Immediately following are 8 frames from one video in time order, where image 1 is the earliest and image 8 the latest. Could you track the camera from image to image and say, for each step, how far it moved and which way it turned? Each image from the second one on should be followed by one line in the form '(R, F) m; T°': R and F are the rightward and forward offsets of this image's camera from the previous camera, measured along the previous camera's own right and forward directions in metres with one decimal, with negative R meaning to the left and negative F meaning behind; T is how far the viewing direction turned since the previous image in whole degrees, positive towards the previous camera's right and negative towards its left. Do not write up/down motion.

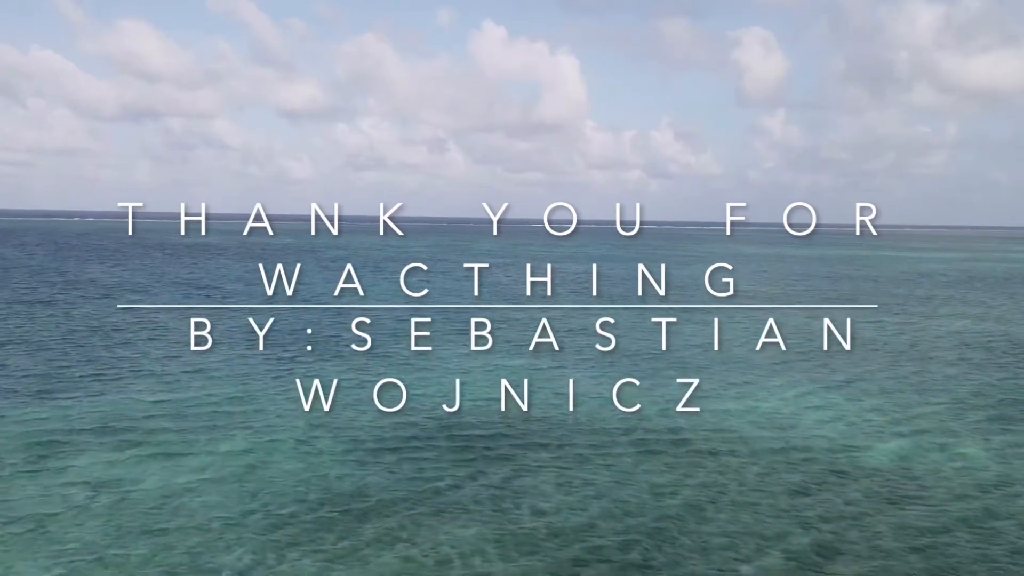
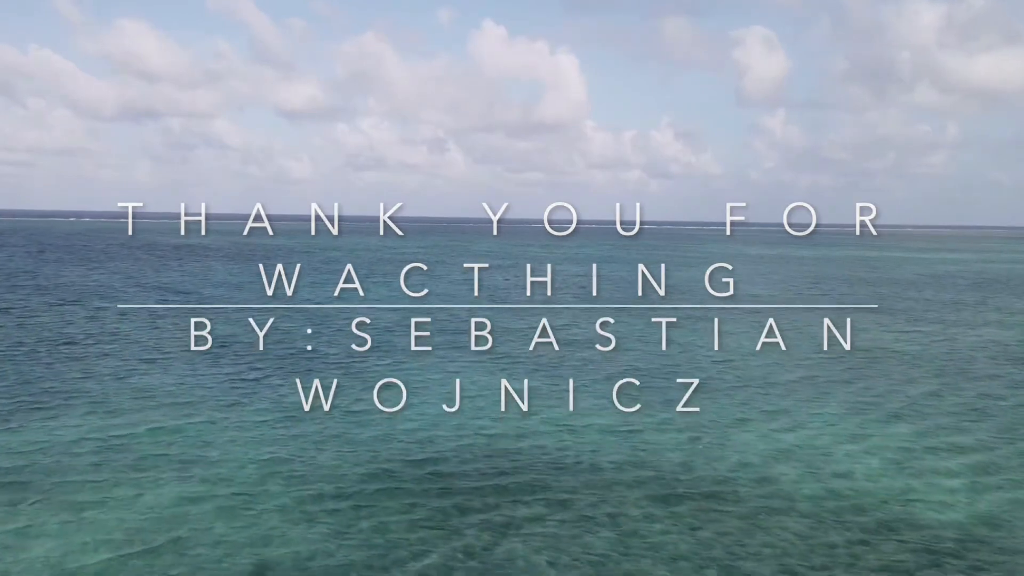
(+0.1, +4.6) m; 0°
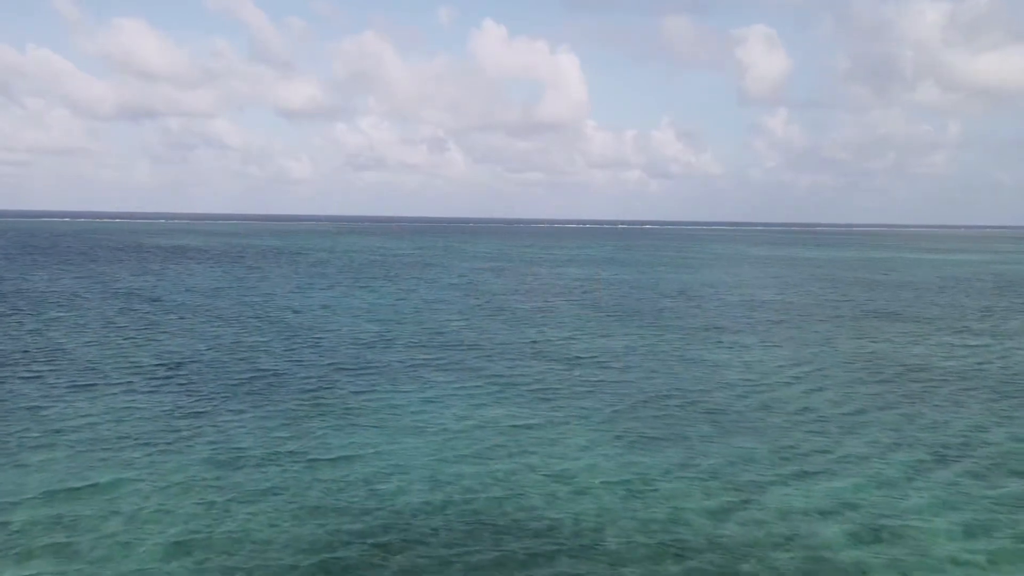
(+0.2, +5.4) m; 0°
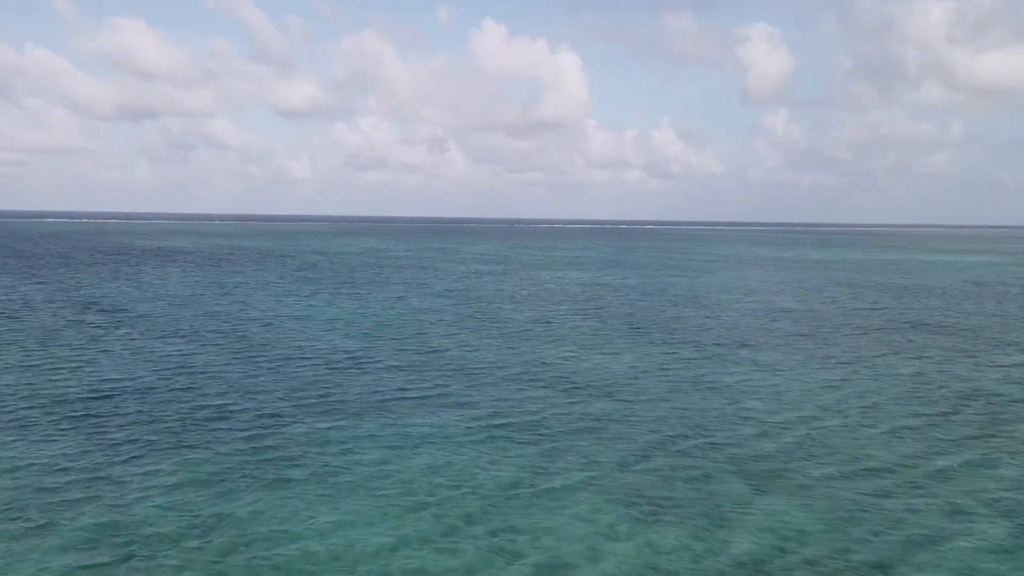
(+0.2, +6.1) m; 0°
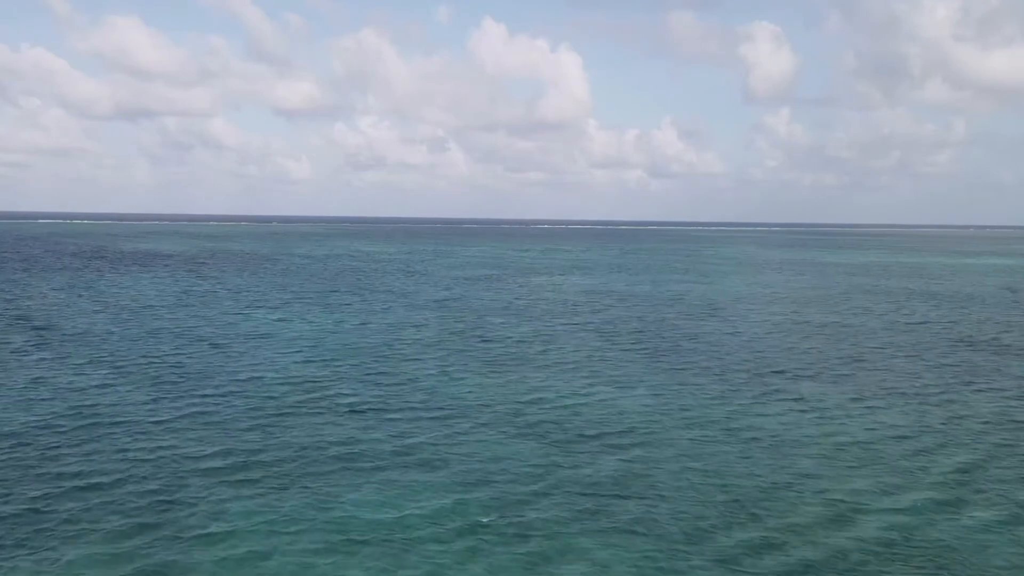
(+0.4, +7.8) m; 0°
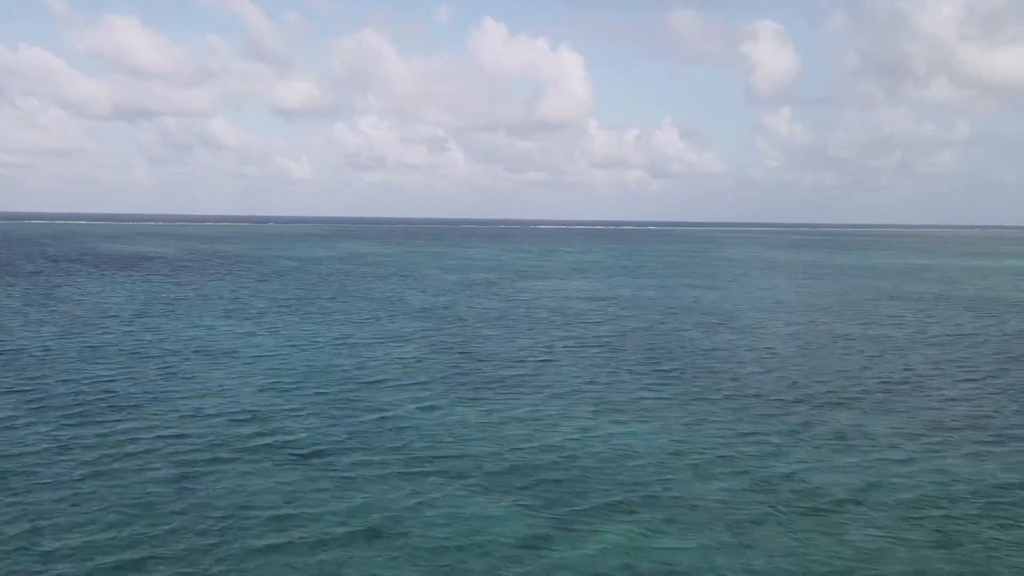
(+0.3, +6.1) m; 0°
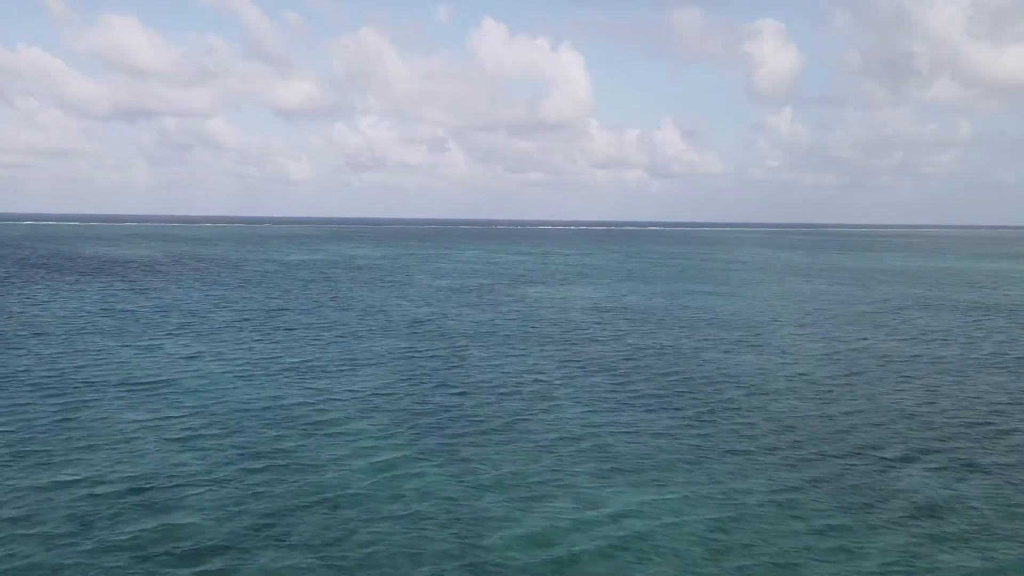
(+0.4, +7.7) m; 0°
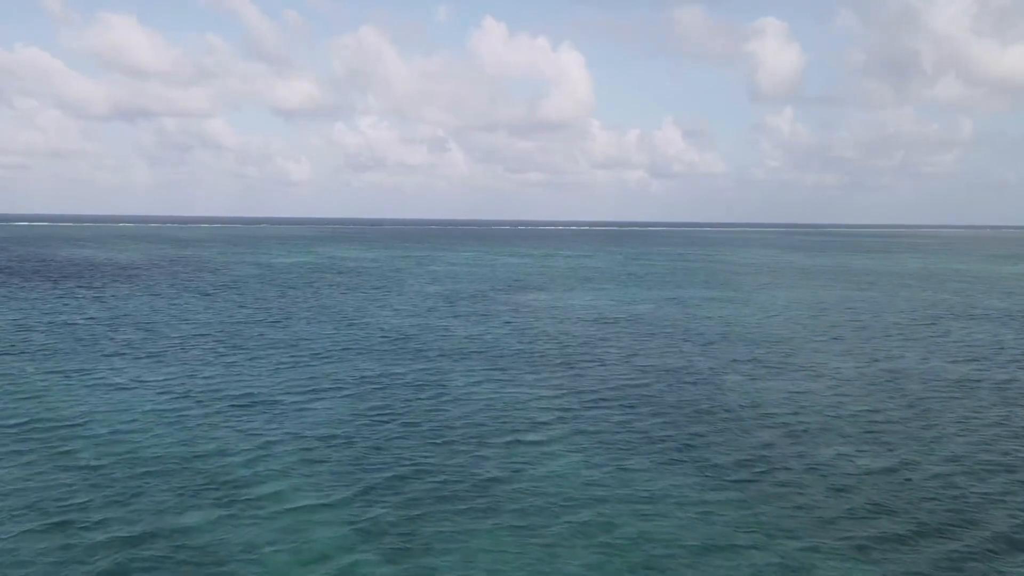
(+0.3, +7.3) m; 0°
